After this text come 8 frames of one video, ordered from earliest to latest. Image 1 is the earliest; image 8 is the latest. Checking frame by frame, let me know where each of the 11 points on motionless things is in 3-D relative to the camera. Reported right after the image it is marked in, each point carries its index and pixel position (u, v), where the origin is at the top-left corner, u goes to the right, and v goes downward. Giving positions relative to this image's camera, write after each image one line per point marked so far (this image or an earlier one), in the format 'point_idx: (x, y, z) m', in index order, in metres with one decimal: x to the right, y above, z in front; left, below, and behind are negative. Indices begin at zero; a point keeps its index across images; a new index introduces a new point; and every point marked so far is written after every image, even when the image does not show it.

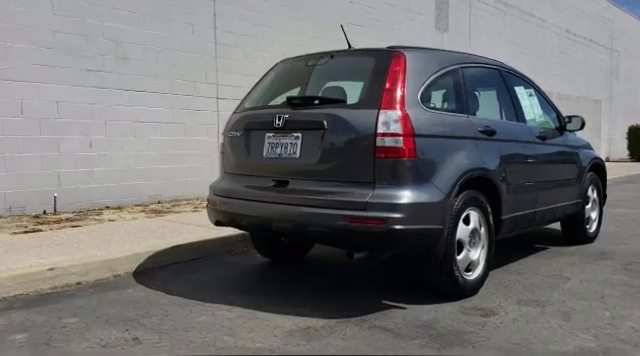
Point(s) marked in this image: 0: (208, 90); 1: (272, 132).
0: (-2.2, +1.7, +10.2) m
1: (-0.4, +0.4, +4.1) m
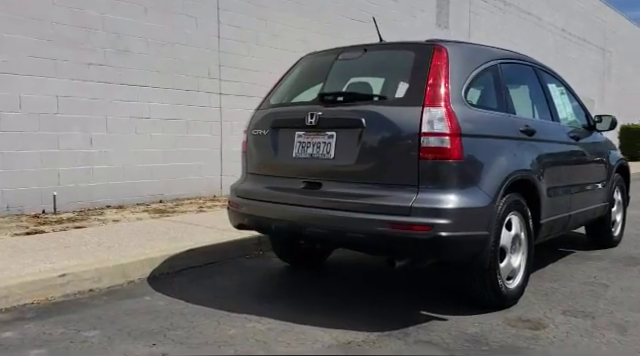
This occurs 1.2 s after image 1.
0: (-2.0, +1.7, +9.9) m
1: (-0.1, +0.3, +3.8) m
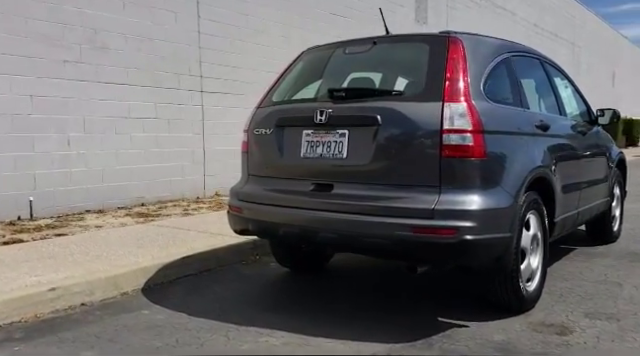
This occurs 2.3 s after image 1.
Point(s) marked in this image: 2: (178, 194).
0: (-2.3, +1.7, +9.5) m
1: (-0.1, +0.3, +3.6) m
2: (-2.5, -0.3, +9.5) m
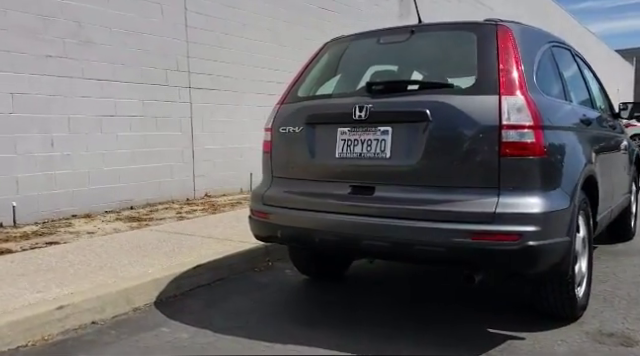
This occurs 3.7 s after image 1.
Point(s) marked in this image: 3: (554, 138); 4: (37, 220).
0: (-2.4, +1.7, +9.1) m
1: (+0.2, +0.3, +3.3) m
2: (-2.6, -0.3, +9.1) m
3: (+1.3, +0.2, +3.1) m
4: (-3.8, -0.6, +7.2) m
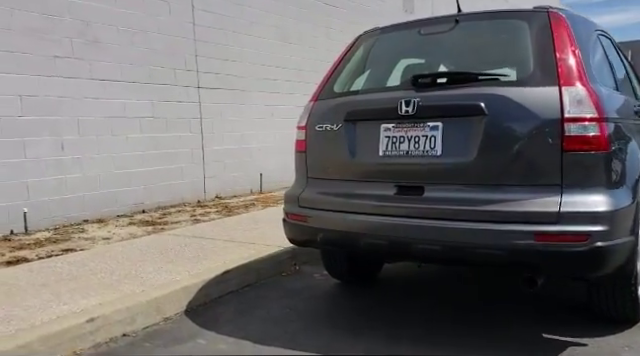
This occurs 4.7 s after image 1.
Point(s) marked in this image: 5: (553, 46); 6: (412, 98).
0: (-2.2, +1.6, +8.9) m
1: (+0.4, +0.3, +3.1) m
2: (-2.4, -0.3, +8.9) m
3: (+1.6, +0.3, +2.9) m
4: (-3.6, -0.6, +7.0) m
5: (+1.3, +0.7, +2.9) m
6: (+0.5, +0.5, +3.0) m
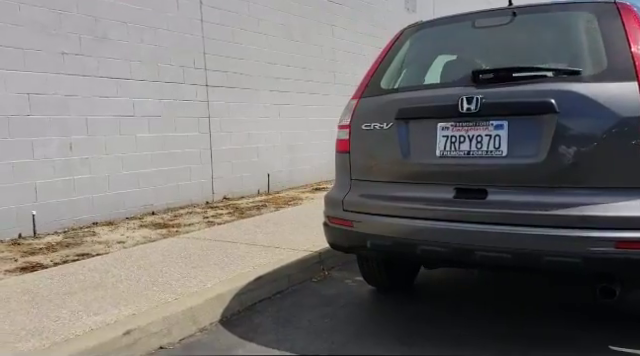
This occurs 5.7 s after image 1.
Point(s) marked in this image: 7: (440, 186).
0: (-2.0, +1.6, +8.7) m
1: (+0.7, +0.3, +2.9) m
2: (-2.2, -0.3, +8.7) m
3: (+1.9, +0.2, +2.7) m
4: (-3.3, -0.6, +6.8) m
5: (+1.5, +0.7, +2.7) m
6: (+0.8, +0.4, +2.8) m
7: (+0.7, 0.0, +2.9) m
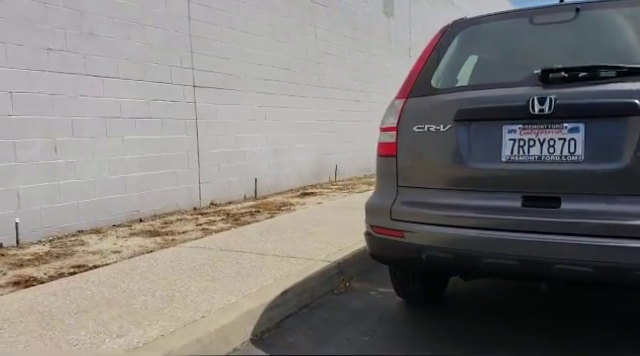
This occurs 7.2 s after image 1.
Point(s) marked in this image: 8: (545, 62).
0: (-2.1, +1.6, +8.3) m
1: (+1.0, +0.3, +2.7) m
2: (-2.2, -0.4, +8.2) m
3: (+2.2, +0.2, +2.6) m
4: (-3.3, -0.7, +6.3) m
5: (+1.8, +0.7, +2.6) m
6: (+1.1, +0.4, +2.7) m
7: (+0.9, -0.1, +2.7) m
8: (+1.2, +0.6, +2.9) m
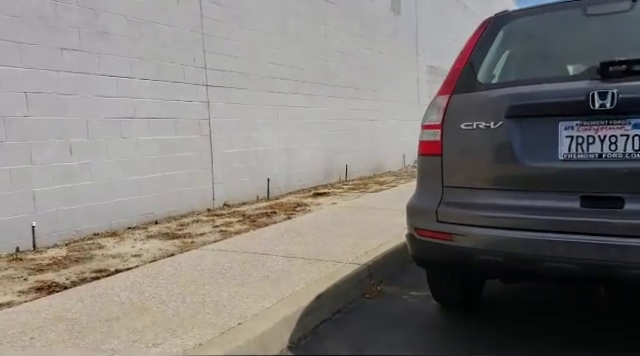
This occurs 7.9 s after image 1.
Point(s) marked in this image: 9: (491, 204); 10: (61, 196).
0: (-1.8, +1.5, +8.2) m
1: (+1.2, +0.3, +2.6) m
2: (-2.0, -0.4, +8.1) m
3: (+2.4, +0.2, +2.4) m
4: (-3.1, -0.7, +6.2) m
5: (+2.1, +0.7, +2.4) m
6: (+1.3, +0.4, +2.5) m
7: (+1.2, -0.1, +2.6) m
8: (+1.5, +0.6, +2.8) m
9: (+0.9, -0.1, +2.8) m
10: (-3.0, -0.2, +6.2) m
